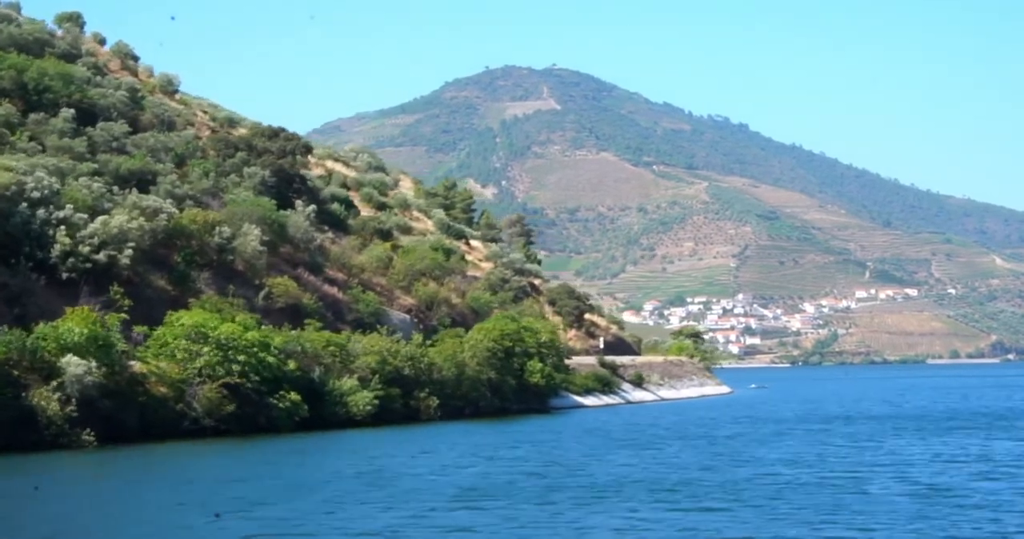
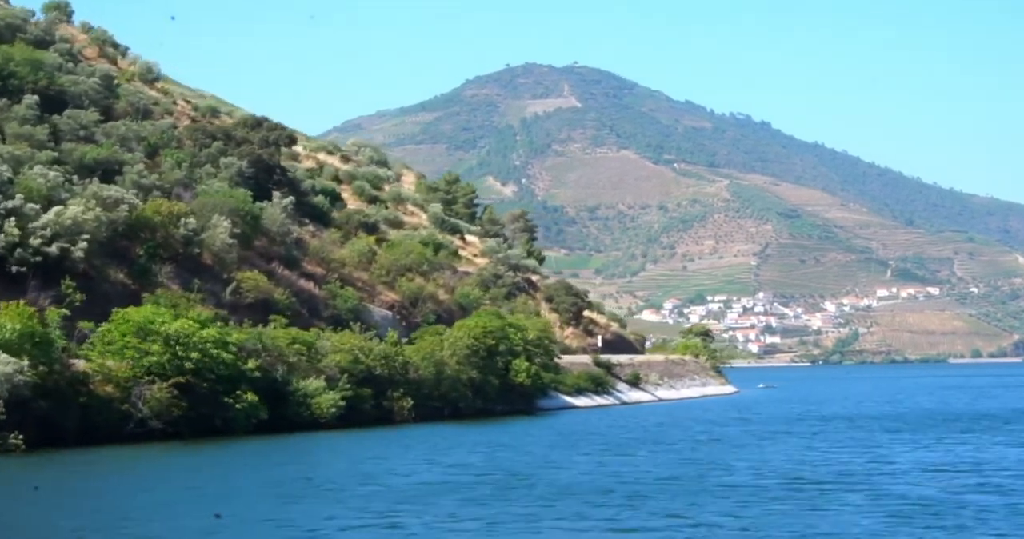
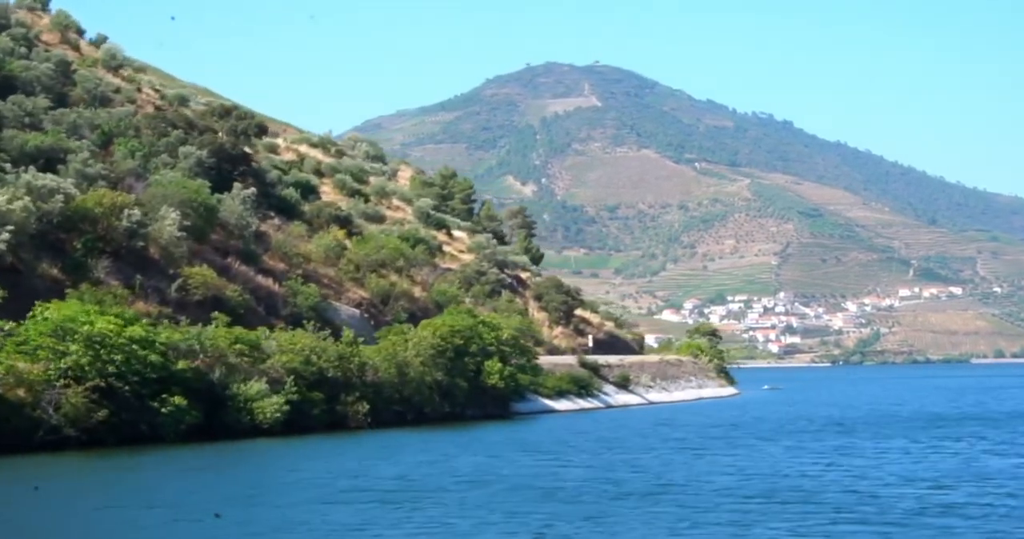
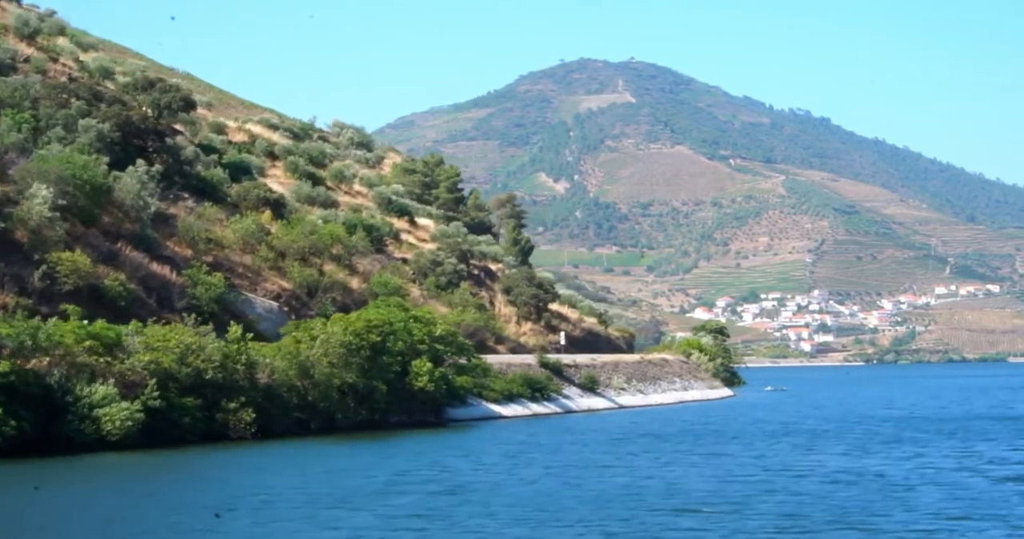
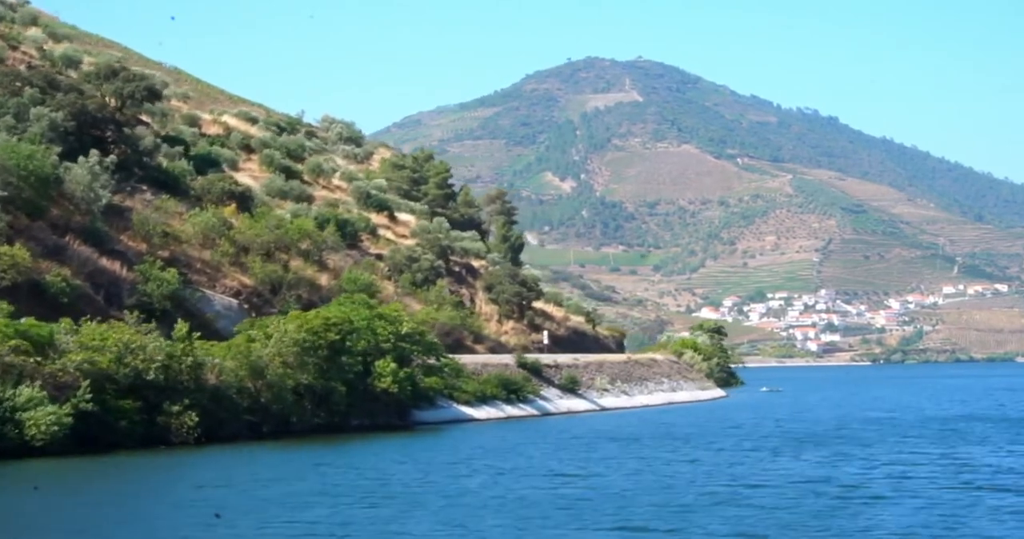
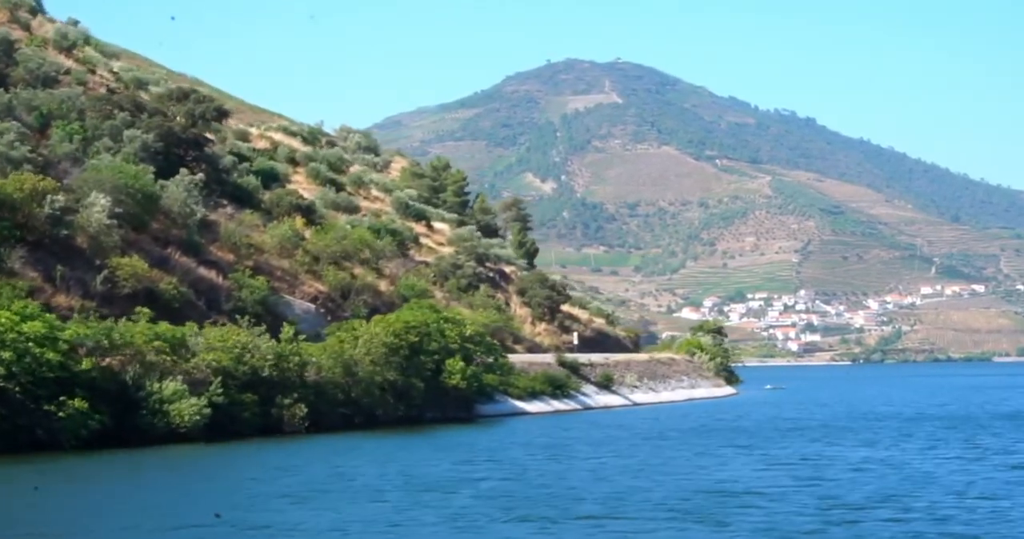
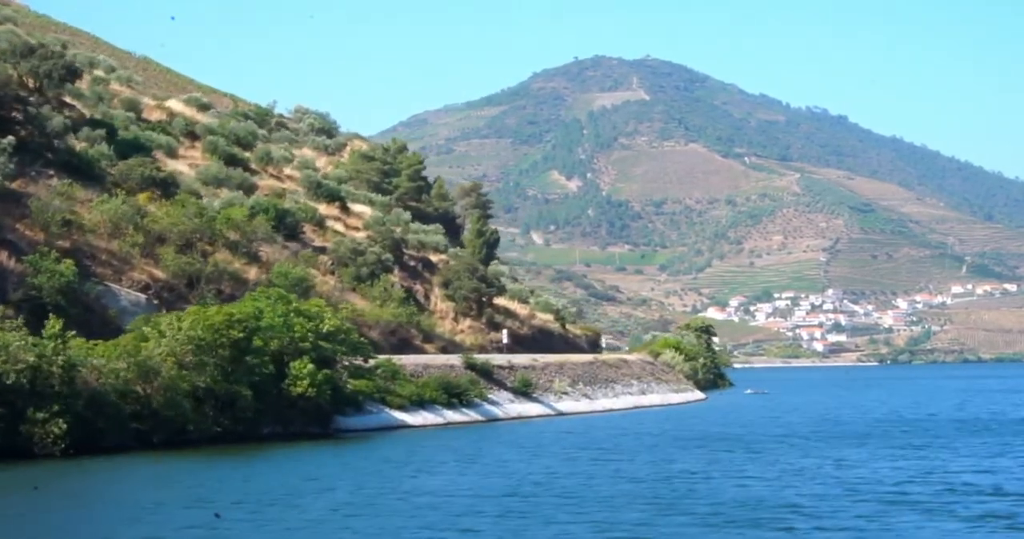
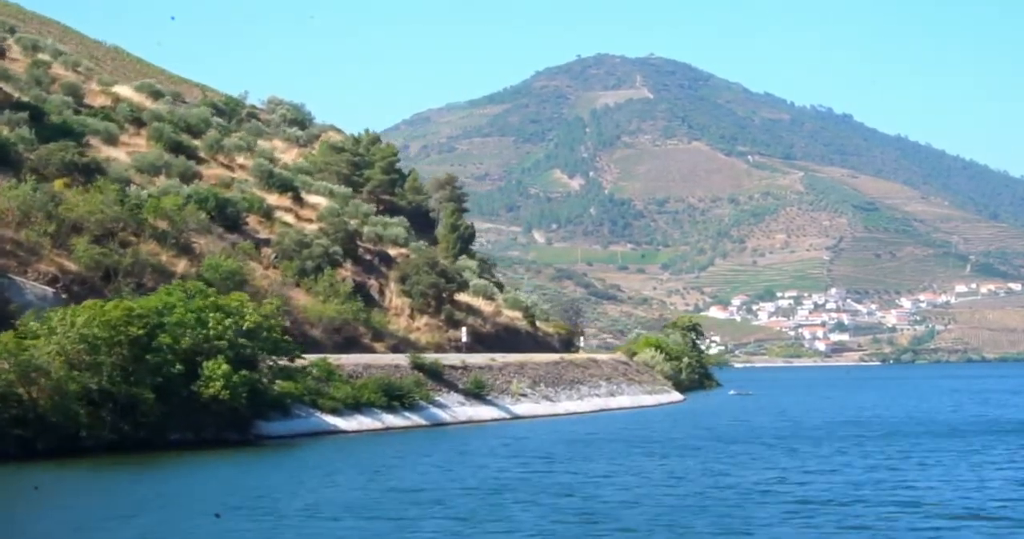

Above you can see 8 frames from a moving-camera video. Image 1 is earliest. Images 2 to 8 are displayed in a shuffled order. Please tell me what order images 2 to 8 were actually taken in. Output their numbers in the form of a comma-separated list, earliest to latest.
2, 3, 6, 4, 5, 7, 8
